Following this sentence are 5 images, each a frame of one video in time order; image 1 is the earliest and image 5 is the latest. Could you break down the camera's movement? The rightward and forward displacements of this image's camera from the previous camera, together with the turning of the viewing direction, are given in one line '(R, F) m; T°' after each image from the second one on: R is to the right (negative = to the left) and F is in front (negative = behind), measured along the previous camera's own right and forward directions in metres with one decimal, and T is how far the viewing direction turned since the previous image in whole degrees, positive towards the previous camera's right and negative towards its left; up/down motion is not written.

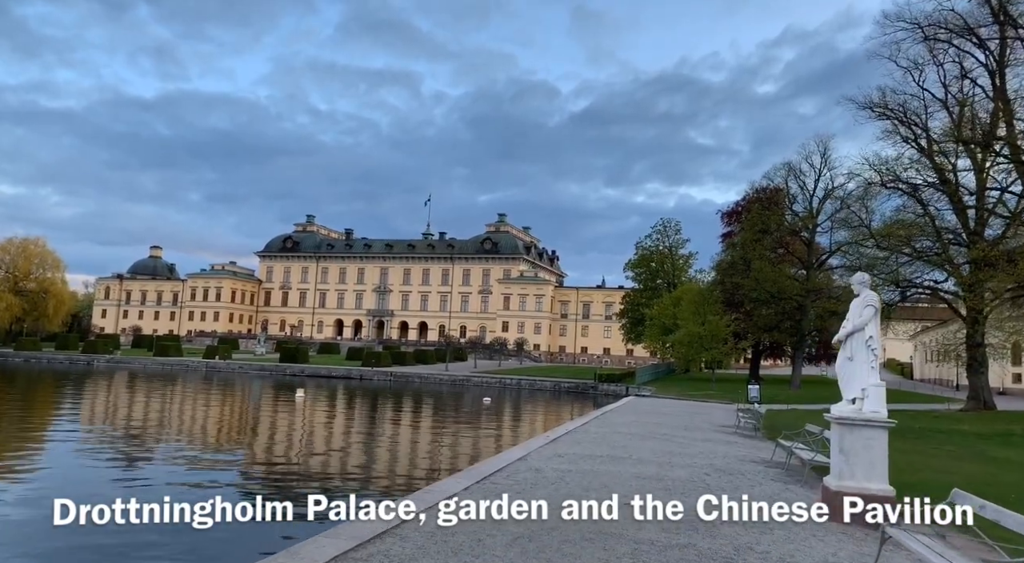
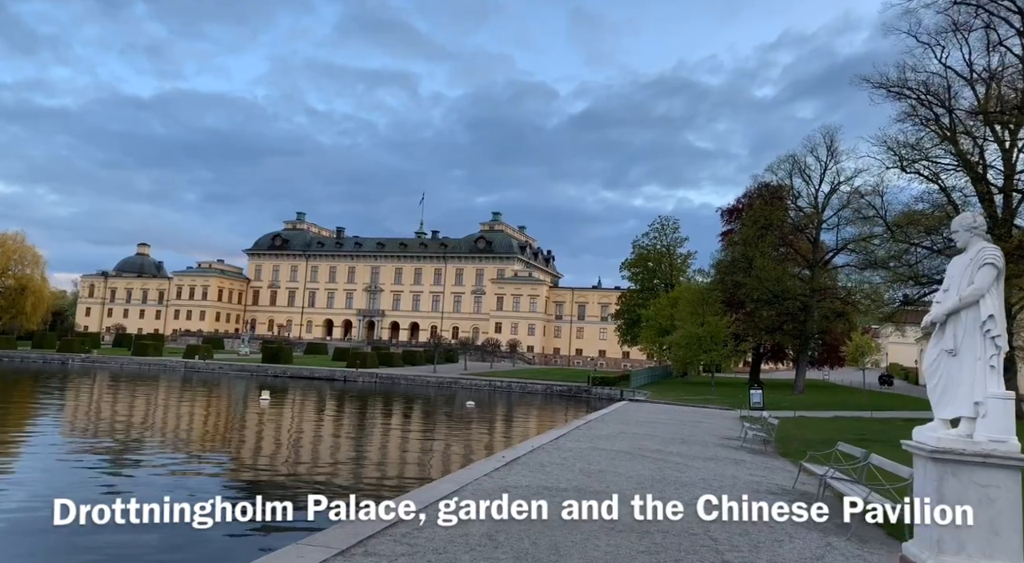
(+0.4, +1.8) m; 0°
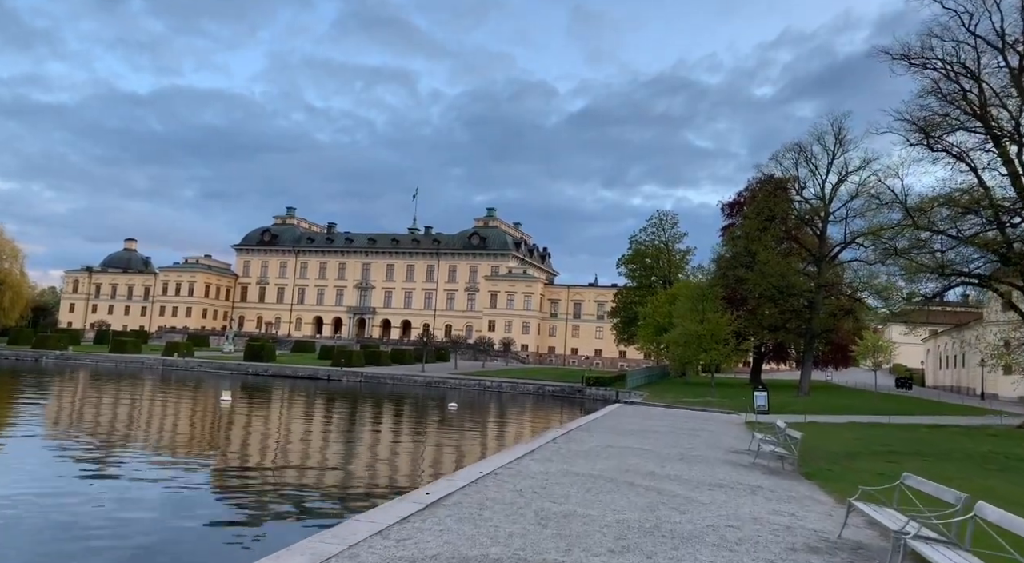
(+0.4, +1.7) m; 0°
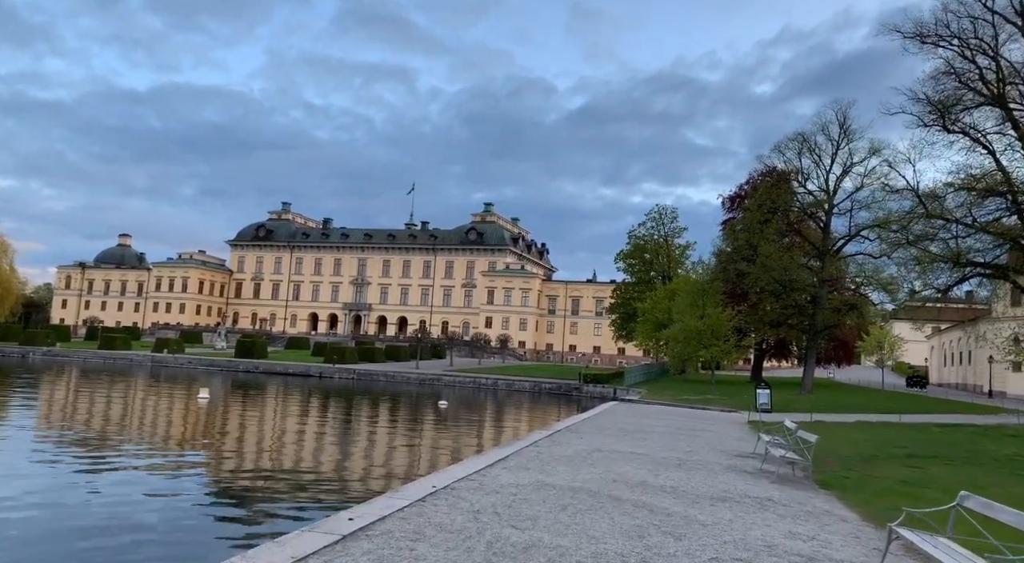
(+0.2, +0.9) m; 0°
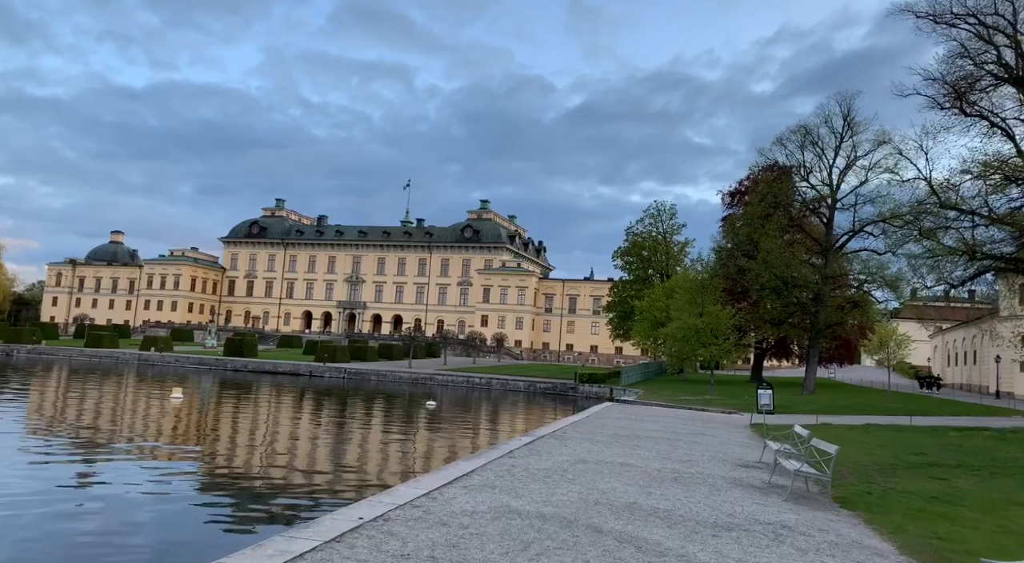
(+0.2, +0.9) m; 0°
